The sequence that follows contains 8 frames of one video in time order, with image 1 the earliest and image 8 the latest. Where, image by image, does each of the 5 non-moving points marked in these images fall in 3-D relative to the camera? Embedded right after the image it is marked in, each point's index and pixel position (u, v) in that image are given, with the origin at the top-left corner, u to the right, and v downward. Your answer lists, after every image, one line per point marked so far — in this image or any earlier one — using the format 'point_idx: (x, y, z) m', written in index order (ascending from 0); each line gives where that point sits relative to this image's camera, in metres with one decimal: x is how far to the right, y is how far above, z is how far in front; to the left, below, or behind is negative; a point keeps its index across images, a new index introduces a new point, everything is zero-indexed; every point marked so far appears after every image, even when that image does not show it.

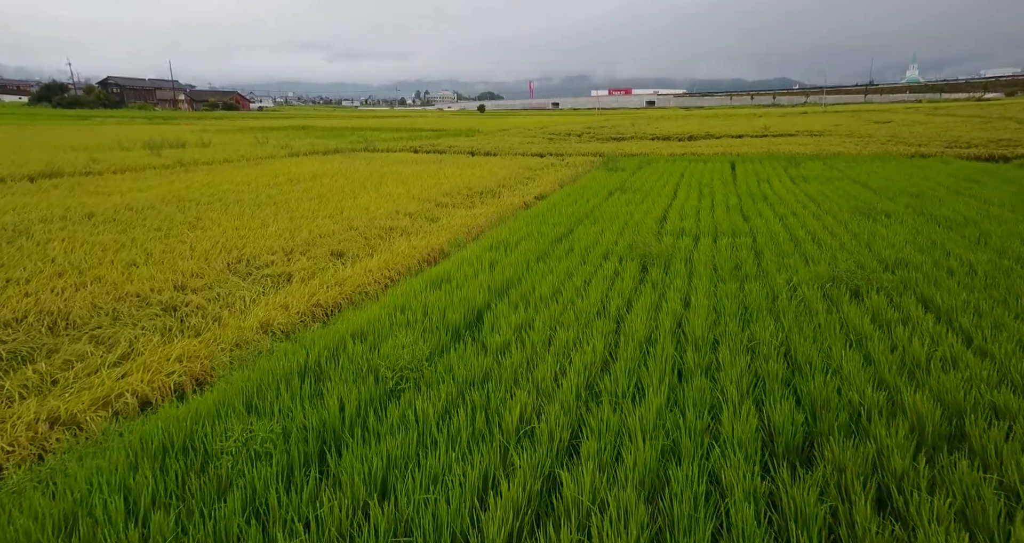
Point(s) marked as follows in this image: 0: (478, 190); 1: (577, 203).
0: (-0.5, +1.1, +9.0) m
1: (+0.8, +0.8, +7.2) m
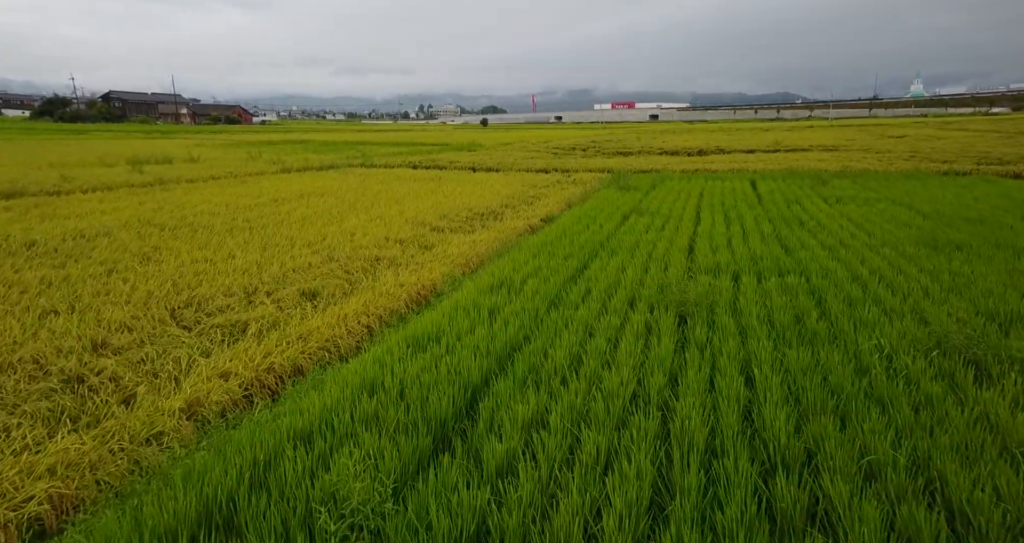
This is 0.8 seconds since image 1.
0: (-0.5, +0.7, +8.2) m
1: (+0.8, +0.4, +6.4) m
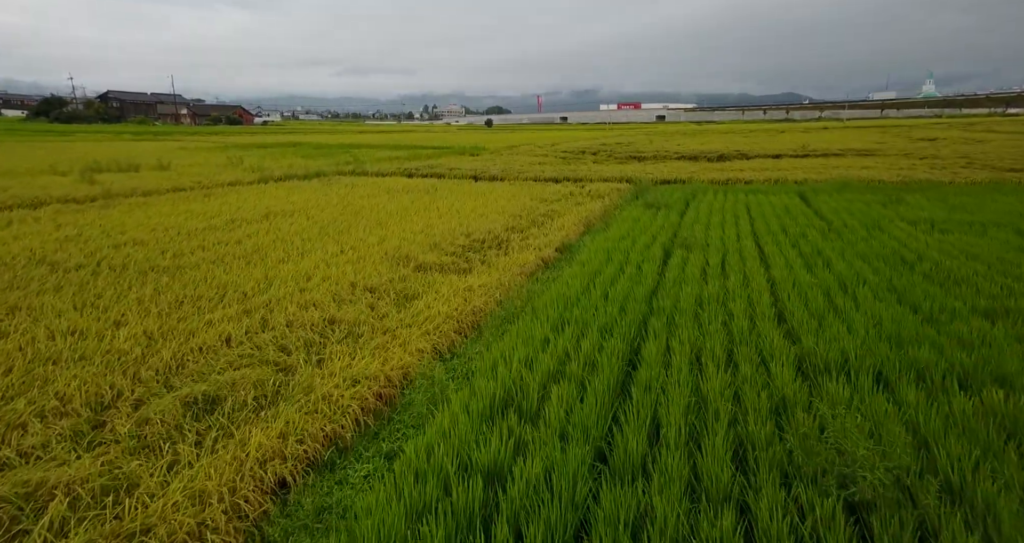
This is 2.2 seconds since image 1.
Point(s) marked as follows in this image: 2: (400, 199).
0: (-0.4, +0.3, +6.6) m
1: (+0.9, 0.0, +4.9) m
2: (-1.9, +1.2, +10.1) m
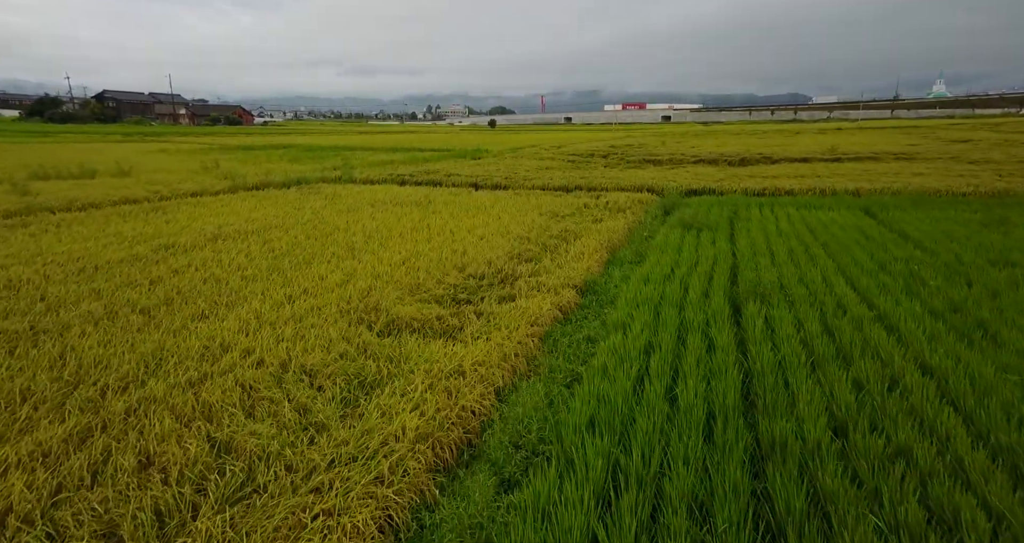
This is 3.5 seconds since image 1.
0: (-0.3, -0.1, +5.1) m
1: (+0.9, -0.4, +3.3) m
2: (-1.8, +0.8, +8.6) m
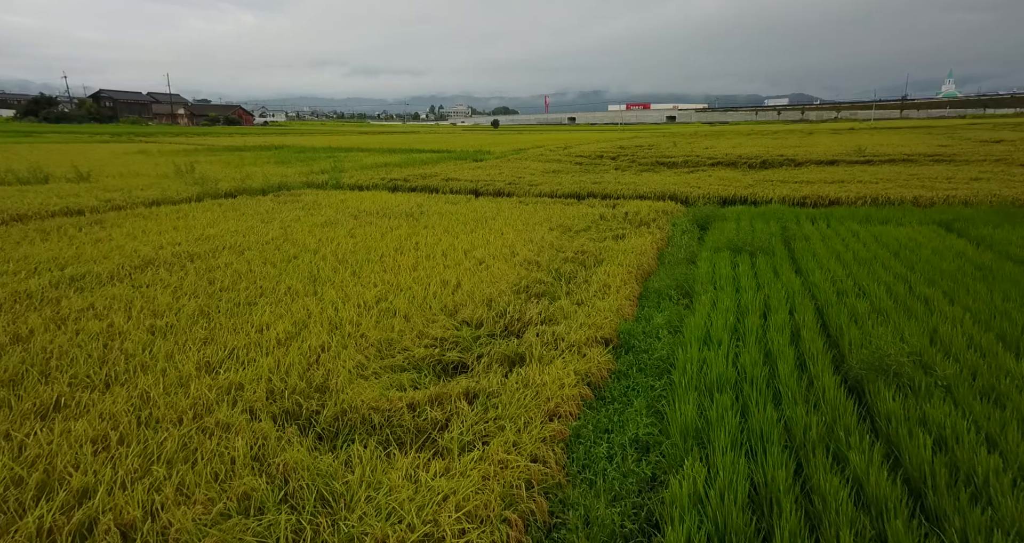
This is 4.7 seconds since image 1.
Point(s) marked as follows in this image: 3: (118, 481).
0: (-0.3, -0.4, +3.7) m
1: (+1.0, -0.7, +1.9) m
2: (-1.8, +0.5, +7.2) m
3: (-1.3, -0.7, +2.0) m
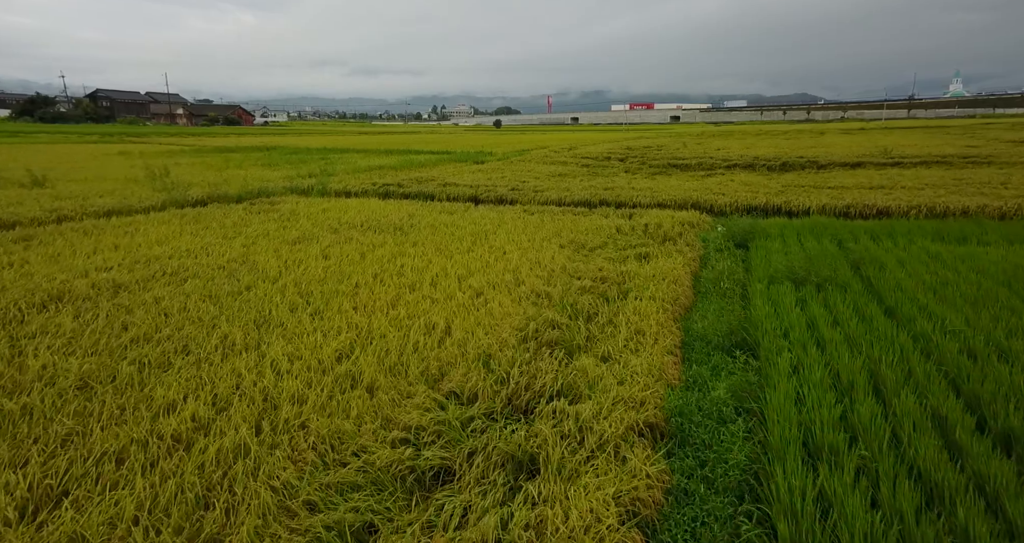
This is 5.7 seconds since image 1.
0: (-0.3, -0.7, +2.6) m
1: (+1.0, -0.9, +0.8) m
2: (-1.7, +0.2, +6.1) m
3: (-1.3, -1.0, +0.9) m
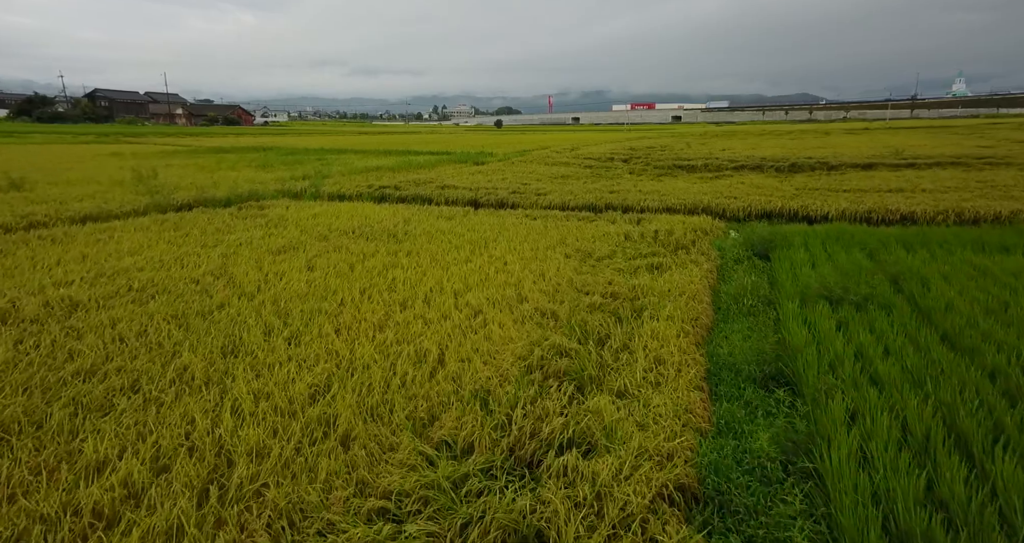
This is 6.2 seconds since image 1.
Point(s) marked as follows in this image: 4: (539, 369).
0: (-0.3, -0.8, +2.1) m
1: (+1.0, -1.1, +0.3) m
2: (-1.7, +0.1, +5.6) m
3: (-1.3, -1.1, +0.4) m
4: (+0.2, -0.5, +3.4) m
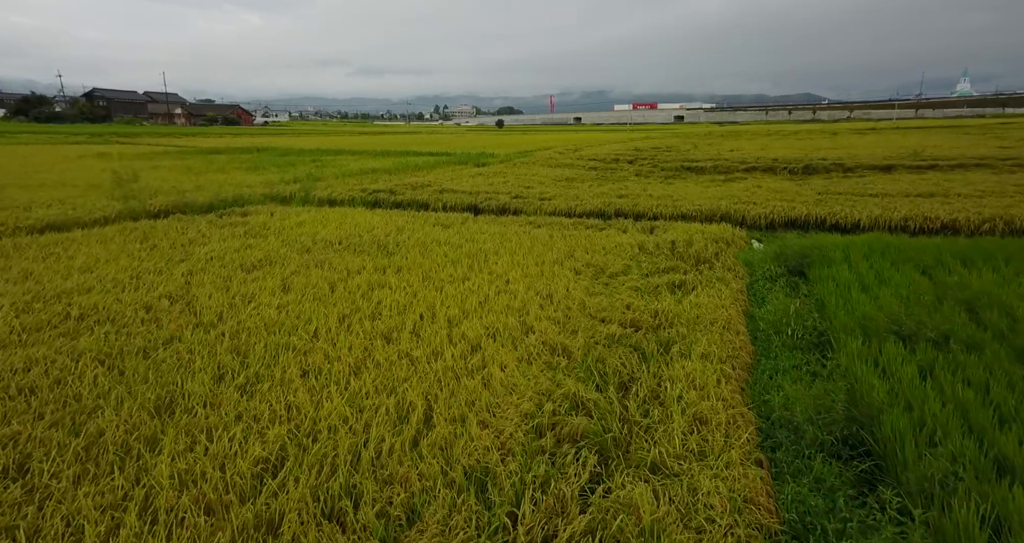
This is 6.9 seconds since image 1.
0: (-0.2, -1.0, +1.4) m
1: (+1.0, -1.2, -0.4) m
2: (-1.7, -0.1, +4.9) m
3: (-1.3, -1.2, -0.3) m
4: (+0.2, -0.7, +2.7) m
